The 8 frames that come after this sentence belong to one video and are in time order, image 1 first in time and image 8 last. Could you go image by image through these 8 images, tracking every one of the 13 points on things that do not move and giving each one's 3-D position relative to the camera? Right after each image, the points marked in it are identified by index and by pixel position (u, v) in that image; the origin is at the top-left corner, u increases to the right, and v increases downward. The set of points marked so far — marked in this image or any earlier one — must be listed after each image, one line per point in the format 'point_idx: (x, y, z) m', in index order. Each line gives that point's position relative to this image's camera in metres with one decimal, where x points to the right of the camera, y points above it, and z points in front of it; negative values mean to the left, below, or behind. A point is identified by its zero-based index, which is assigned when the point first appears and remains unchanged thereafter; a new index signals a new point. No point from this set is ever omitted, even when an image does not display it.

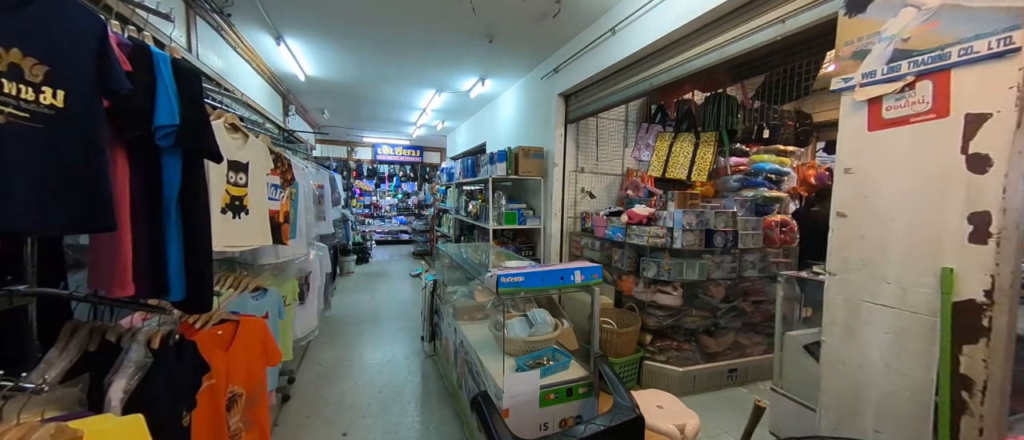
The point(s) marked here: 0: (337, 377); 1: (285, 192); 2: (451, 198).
0: (-1.4, -1.2, +2.7) m
1: (-1.3, +0.2, +2.0) m
2: (-1.0, +0.4, +5.5) m
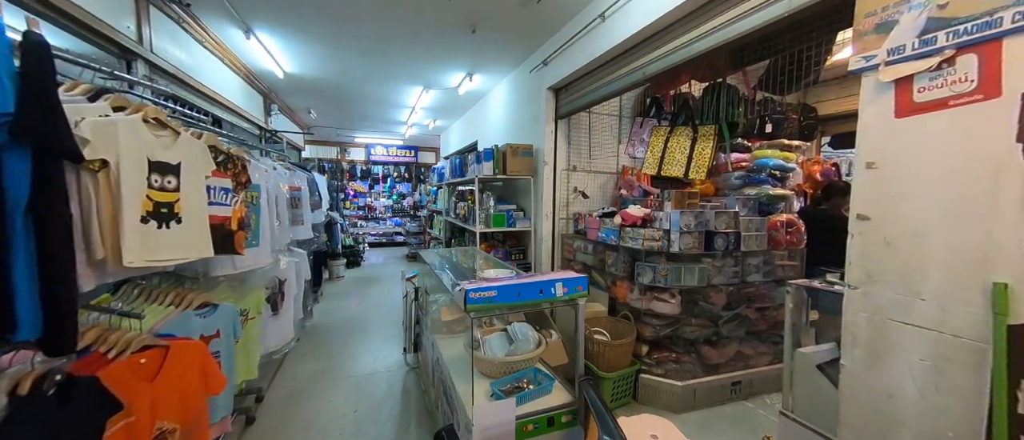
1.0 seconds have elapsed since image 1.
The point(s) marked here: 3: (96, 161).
0: (-1.5, -1.3, +2.5) m
1: (-1.4, +0.1, +1.8) m
2: (-1.1, +0.3, +5.3) m
3: (-1.3, +0.2, +1.0) m
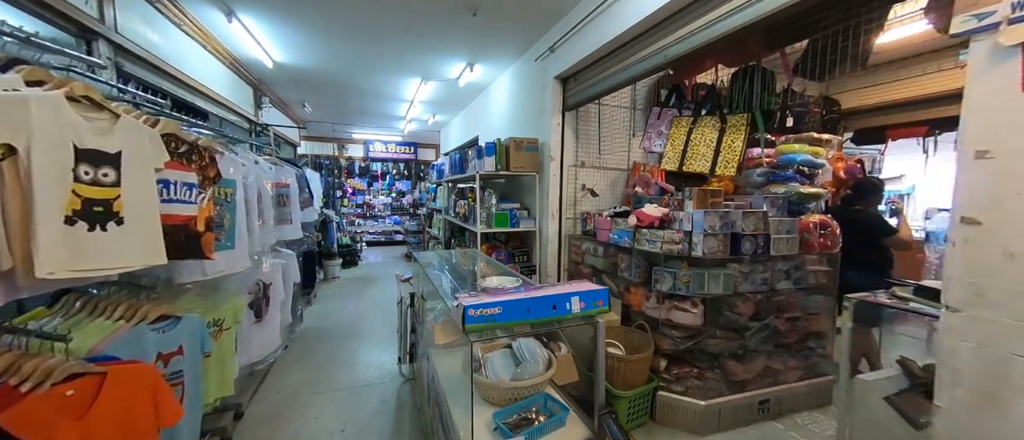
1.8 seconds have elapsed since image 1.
0: (-1.5, -1.3, +2.3) m
1: (-1.4, +0.1, +1.6) m
2: (-1.1, +0.3, +5.1) m
3: (-1.2, +0.2, +0.8) m
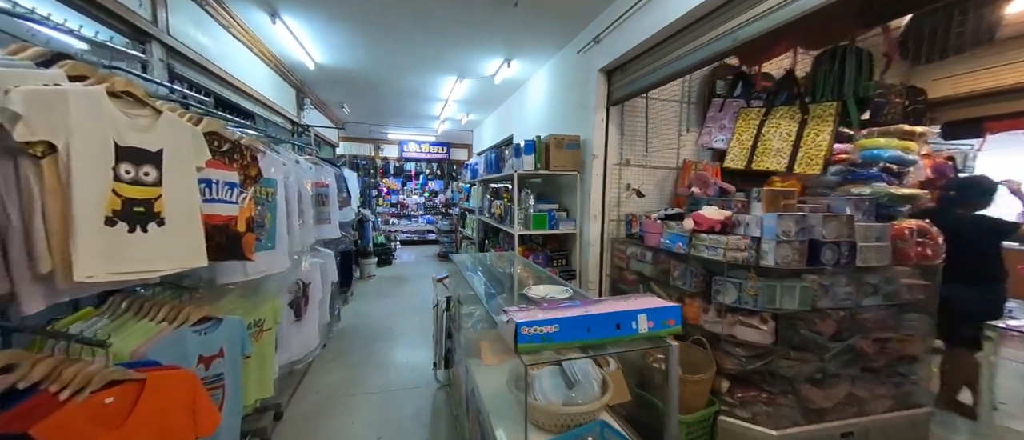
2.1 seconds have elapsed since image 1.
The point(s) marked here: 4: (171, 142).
0: (-1.2, -1.3, +2.3) m
1: (-1.2, +0.1, +1.5) m
2: (-0.5, +0.3, +5.0) m
3: (-1.1, +0.2, +0.8) m
4: (-1.1, +0.2, +1.1) m
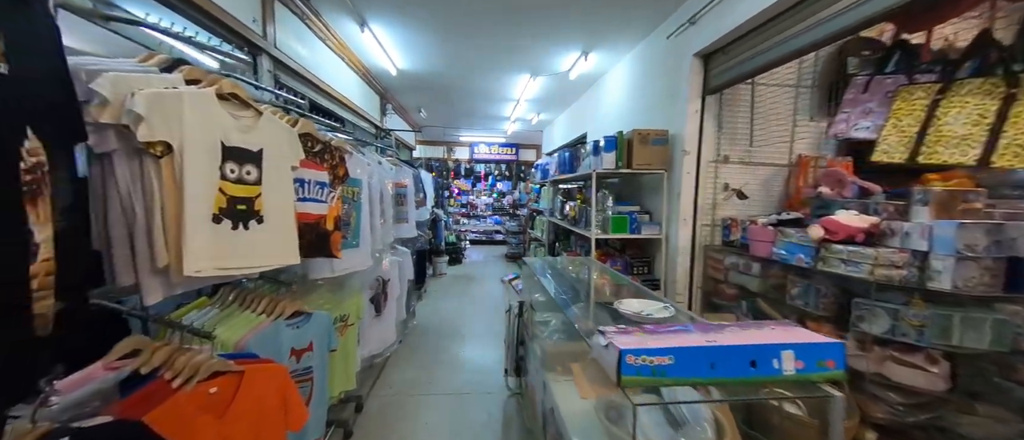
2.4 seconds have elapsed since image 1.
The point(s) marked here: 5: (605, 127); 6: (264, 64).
0: (-0.7, -1.3, +2.3) m
1: (-0.8, +0.1, +1.6) m
2: (+0.5, +0.3, +4.9) m
3: (-0.9, +0.2, +0.8) m
4: (-0.8, +0.3, +1.1) m
5: (+1.1, +1.1, +3.9) m
6: (-1.5, +1.0, +2.1) m
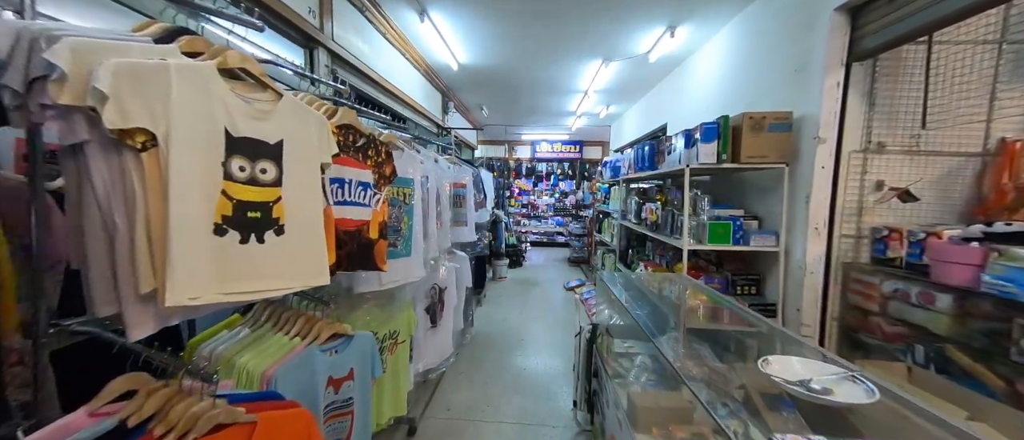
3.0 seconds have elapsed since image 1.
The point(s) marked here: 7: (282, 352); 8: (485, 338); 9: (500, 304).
0: (-0.3, -1.3, +2.1) m
1: (-0.5, +0.1, +1.4) m
2: (+1.3, +0.3, +4.4) m
3: (-0.7, +0.2, +0.6) m
4: (-0.6, +0.2, +0.9) m
5: (+1.8, +1.0, +3.3) m
6: (-1.1, +0.9, +2.0) m
7: (-0.7, -0.4, +1.1) m
8: (-0.3, -1.2, +3.5) m
9: (-0.2, -1.1, +4.5) m
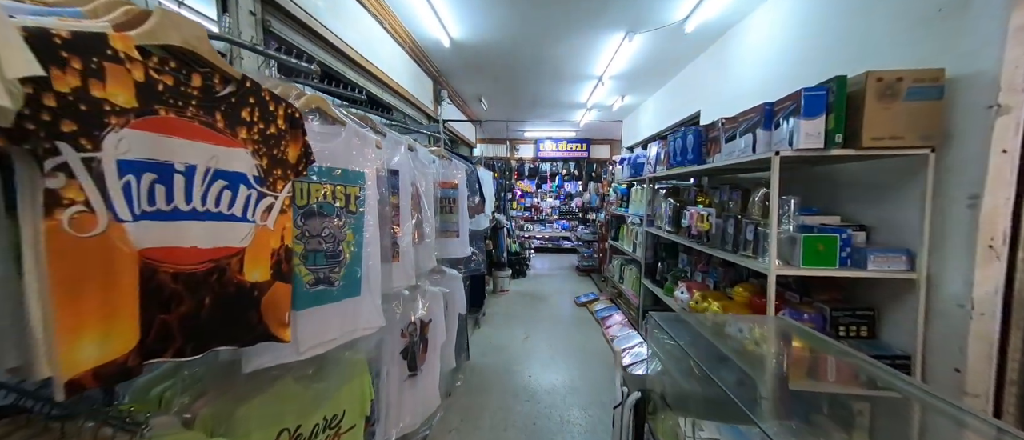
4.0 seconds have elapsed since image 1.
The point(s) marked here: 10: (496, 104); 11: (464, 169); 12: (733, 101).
0: (-0.3, -1.4, +1.4) m
1: (-0.5, +0.1, +0.7) m
2: (+1.4, +0.2, +3.7) m
3: (-0.7, +0.1, 0.0) m
4: (-0.5, +0.2, +0.2) m
5: (+1.8, +1.0, +2.7) m
6: (-1.1, +0.9, +1.4) m
7: (-0.7, -0.5, +0.4) m
8: (-0.2, -1.3, +2.8) m
9: (-0.1, -1.2, +3.9) m
10: (-0.3, +1.8, +5.4) m
11: (-0.4, +0.4, +2.5) m
12: (+1.8, +1.0, +2.9) m
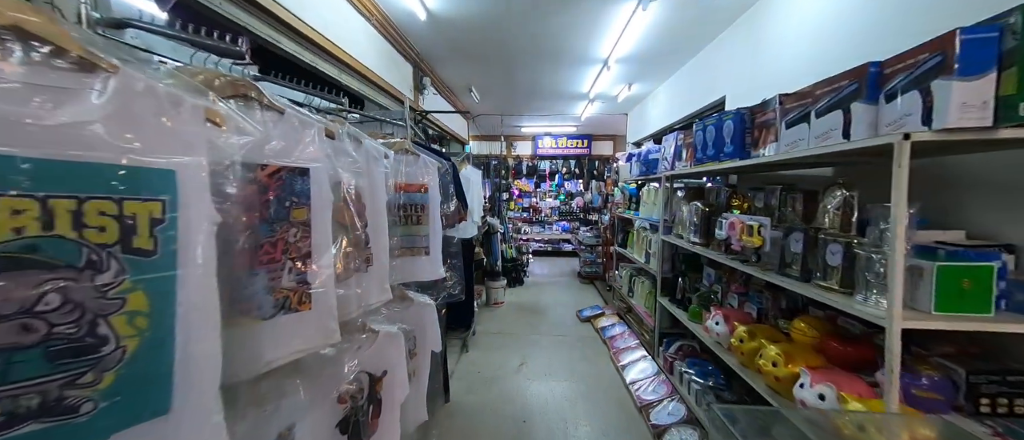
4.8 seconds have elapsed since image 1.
0: (-0.3, -1.4, +0.9) m
1: (-0.6, 0.0, +0.2) m
2: (+1.3, +0.2, +3.2) m
3: (-0.7, 0.0, -0.5) m
4: (-0.6, +0.1, -0.3) m
5: (+1.7, +0.9, +2.2) m
6: (-1.2, +0.8, +0.8) m
7: (-0.8, -0.5, -0.1) m
8: (-0.3, -1.3, +2.3) m
9: (-0.2, -1.3, +3.4) m
10: (-0.4, +1.8, +4.9) m
11: (-0.4, +0.3, +2.0) m
12: (+1.7, +0.9, +2.4) m
